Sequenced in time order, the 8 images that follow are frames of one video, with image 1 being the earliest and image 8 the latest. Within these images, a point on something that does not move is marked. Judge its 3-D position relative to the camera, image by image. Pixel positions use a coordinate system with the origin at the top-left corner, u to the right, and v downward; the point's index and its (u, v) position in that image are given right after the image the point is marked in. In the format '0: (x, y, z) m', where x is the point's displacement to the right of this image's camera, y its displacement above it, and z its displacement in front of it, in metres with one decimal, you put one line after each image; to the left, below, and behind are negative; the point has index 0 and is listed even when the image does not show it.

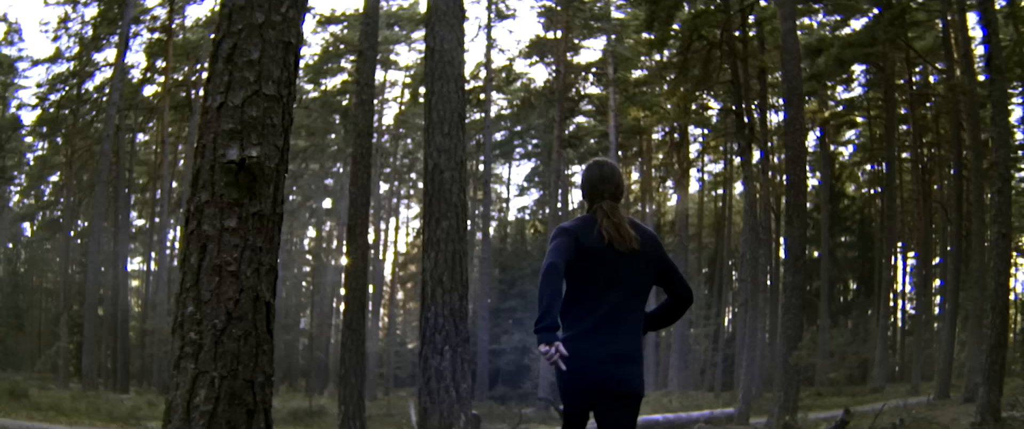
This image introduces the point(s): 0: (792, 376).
0: (+4.7, -2.6, +16.7) m
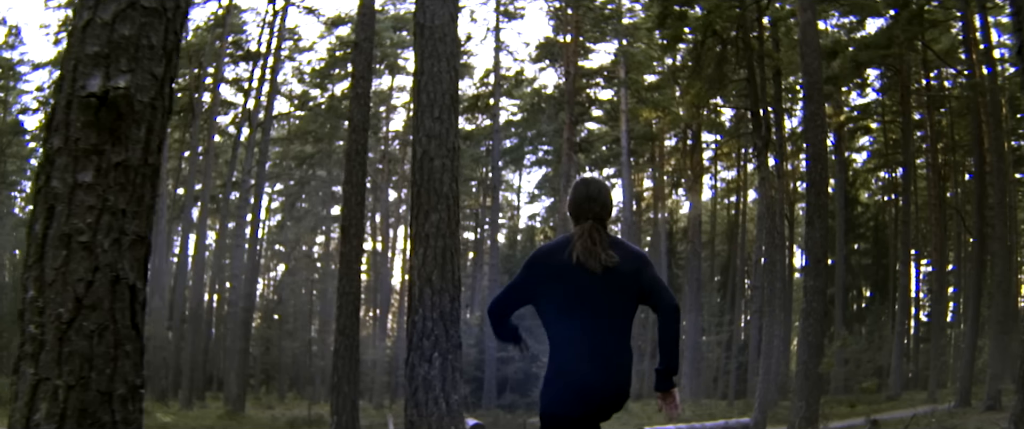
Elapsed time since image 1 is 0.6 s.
0: (+4.8, -2.7, +16.0) m
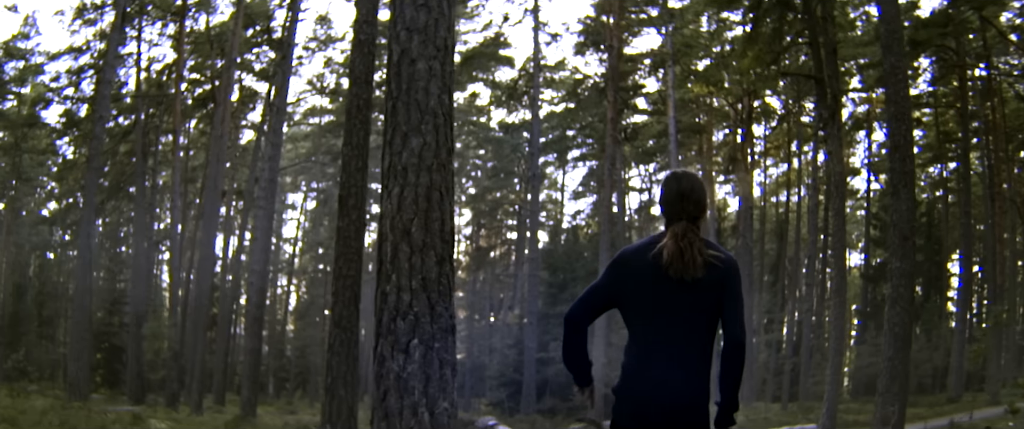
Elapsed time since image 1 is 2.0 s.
0: (+5.4, -2.4, +14.0) m
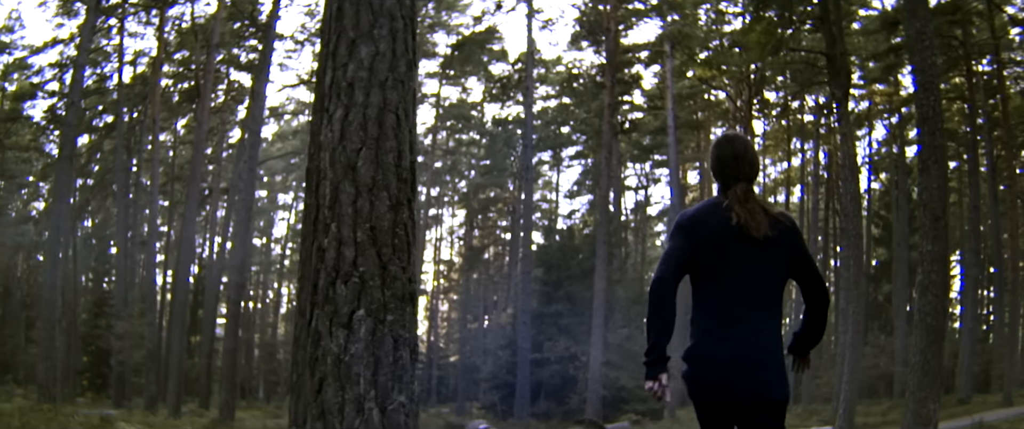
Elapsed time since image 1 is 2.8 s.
0: (+5.2, -2.2, +13.1) m
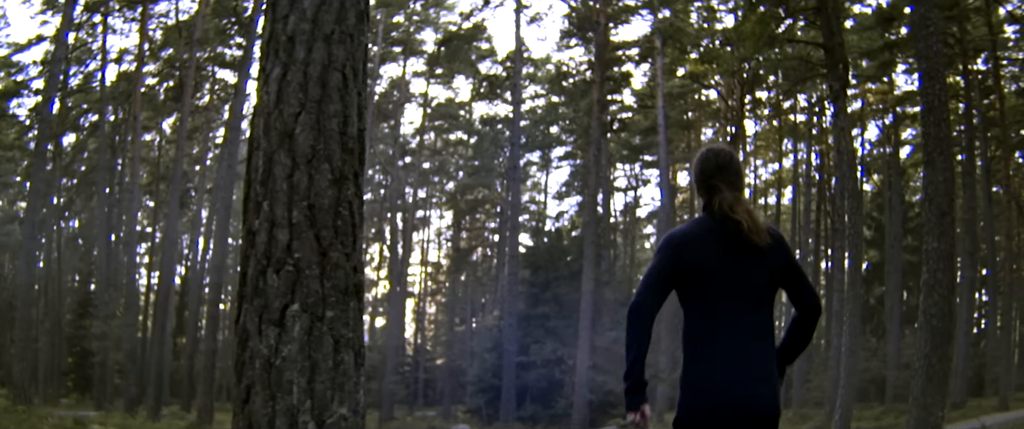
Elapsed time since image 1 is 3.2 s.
0: (+5.1, -2.2, +12.7) m
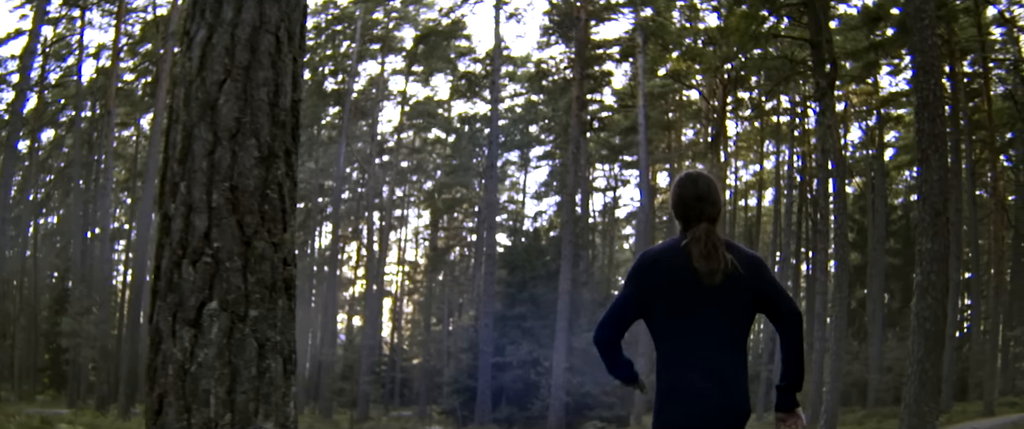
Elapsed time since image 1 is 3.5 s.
0: (+4.7, -2.2, +12.4) m
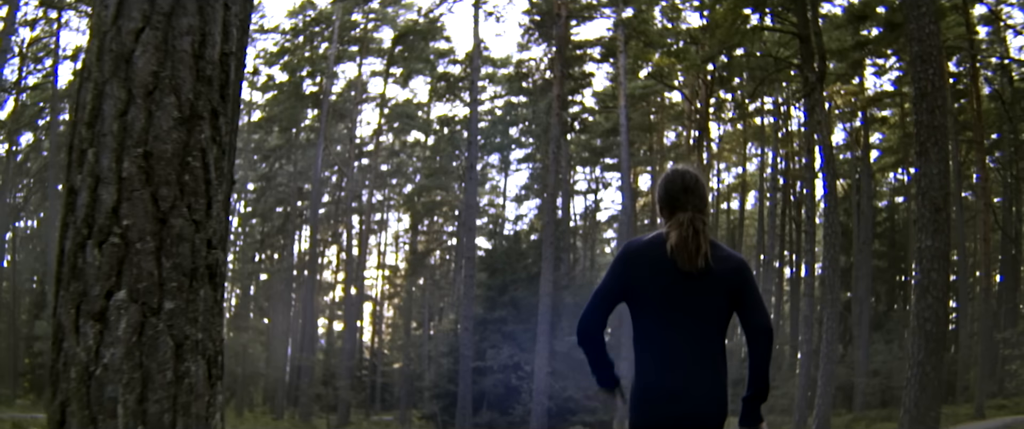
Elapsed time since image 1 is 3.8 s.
0: (+4.5, -2.2, +12.1) m
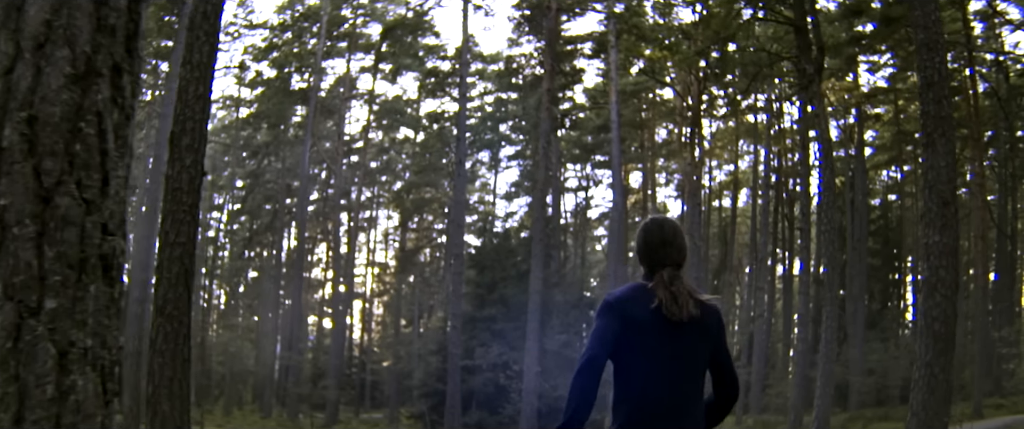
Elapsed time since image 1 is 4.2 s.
0: (+4.4, -2.2, +11.9) m
